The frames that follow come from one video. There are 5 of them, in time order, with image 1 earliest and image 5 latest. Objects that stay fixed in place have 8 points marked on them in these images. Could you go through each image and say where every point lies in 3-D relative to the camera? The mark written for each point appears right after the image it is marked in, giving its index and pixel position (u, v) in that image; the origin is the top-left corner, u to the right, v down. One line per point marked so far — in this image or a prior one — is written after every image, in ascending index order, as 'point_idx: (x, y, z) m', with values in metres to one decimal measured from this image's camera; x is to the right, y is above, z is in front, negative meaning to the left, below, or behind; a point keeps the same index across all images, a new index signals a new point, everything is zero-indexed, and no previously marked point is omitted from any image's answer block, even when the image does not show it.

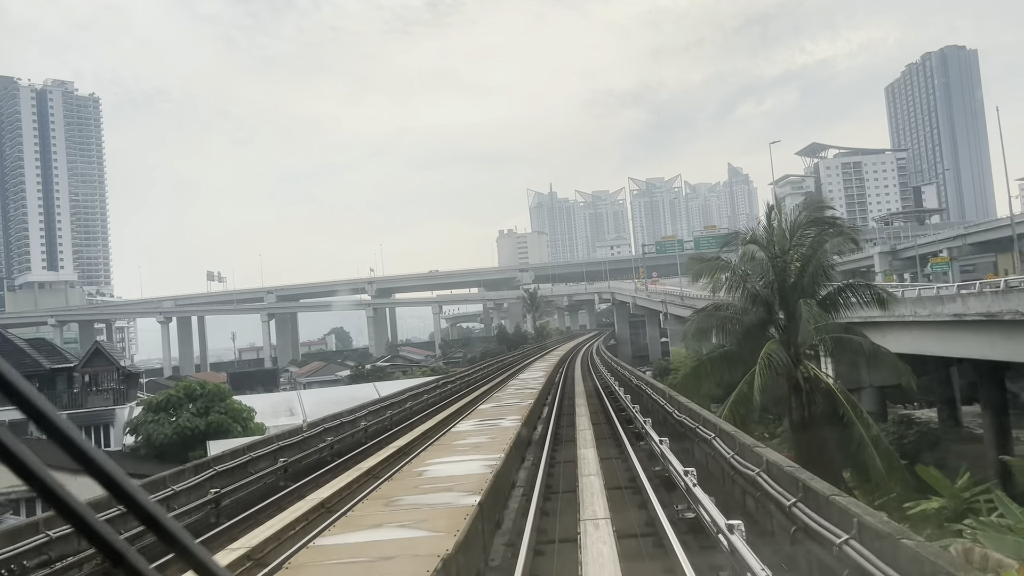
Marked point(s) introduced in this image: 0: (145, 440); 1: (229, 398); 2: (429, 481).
0: (-8.8, -3.7, +17.6) m
1: (-7.3, -2.9, +19.1) m
2: (-1.4, -3.1, +12.5) m
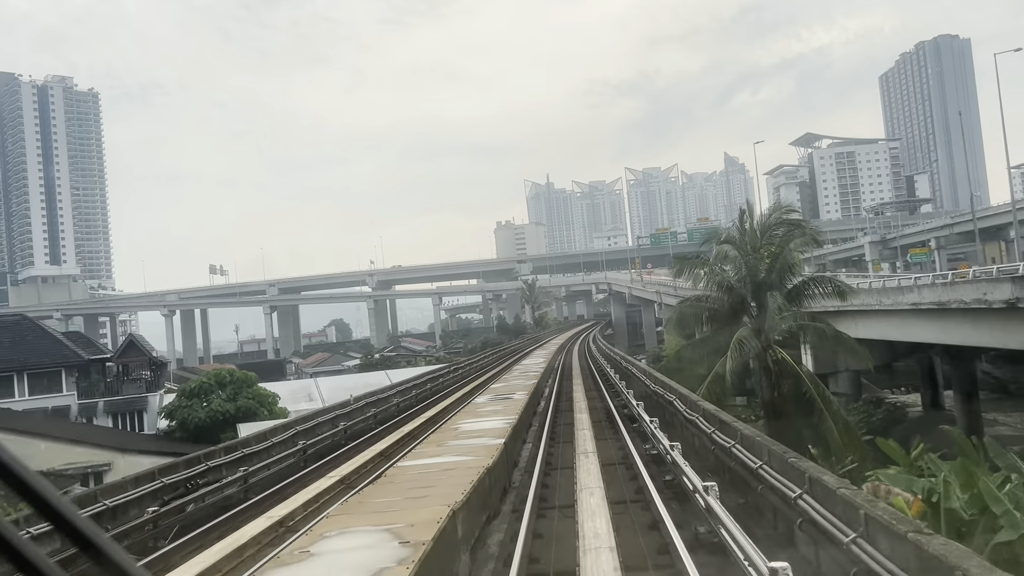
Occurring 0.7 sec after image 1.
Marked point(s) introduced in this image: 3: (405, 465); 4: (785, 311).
0: (-8.8, -3.6, +19.0) m
1: (-7.3, -2.7, +20.5) m
2: (-1.3, -3.0, +14.0) m
3: (-1.8, -2.9, +11.8) m
4: (+5.4, -0.5, +15.1) m
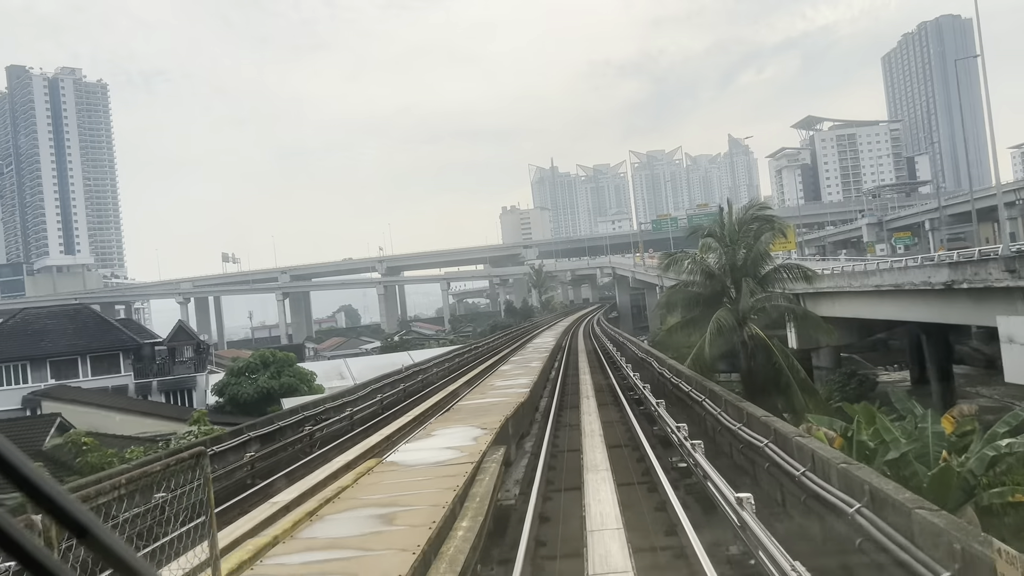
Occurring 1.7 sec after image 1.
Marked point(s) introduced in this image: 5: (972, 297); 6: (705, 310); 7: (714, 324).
0: (-8.4, -3.3, +21.2) m
1: (-6.9, -2.4, +22.6) m
2: (-1.0, -2.7, +16.1) m
3: (-1.5, -2.7, +13.9) m
4: (+5.7, -0.1, +17.1) m
5: (+9.1, -0.2, +14.4) m
6: (+4.8, -0.5, +17.8) m
7: (+4.6, -0.8, +16.1) m
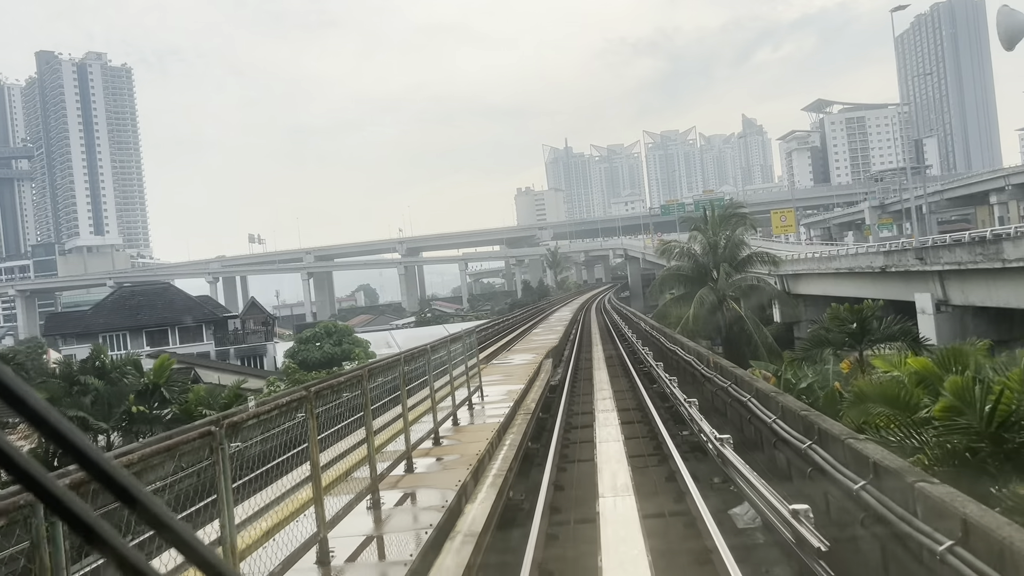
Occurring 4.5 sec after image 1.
0: (-7.6, -2.7, +25.0) m
1: (-6.1, -1.7, +26.4) m
2: (-0.3, -2.2, +19.7) m
3: (-0.9, -2.3, +17.6) m
4: (+6.4, +0.4, +20.5) m
5: (+9.8, +0.3, +17.7) m
6: (+5.5, 0.0, +21.2) m
7: (+5.3, -0.3, +19.6) m
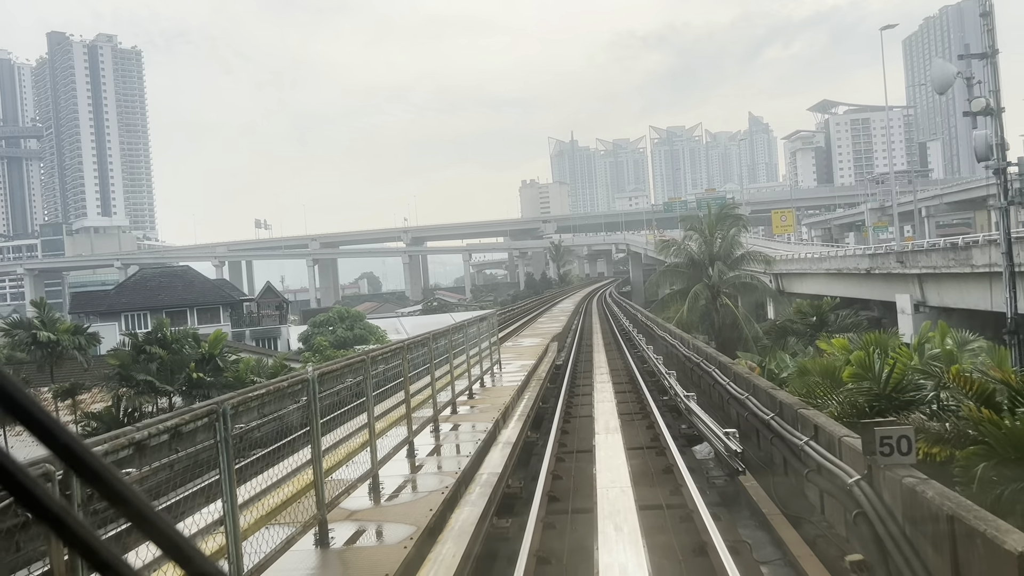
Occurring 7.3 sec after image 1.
0: (-7.5, -2.2, +26.1) m
1: (-6.0, -1.2, +27.4) m
2: (-0.2, -2.0, +20.8) m
3: (-0.8, -2.0, +18.6) m
4: (+6.5, +0.5, +21.5) m
5: (+10.0, +0.2, +18.8) m
6: (+5.7, +0.1, +22.3) m
7: (+5.5, -0.2, +20.6) m
